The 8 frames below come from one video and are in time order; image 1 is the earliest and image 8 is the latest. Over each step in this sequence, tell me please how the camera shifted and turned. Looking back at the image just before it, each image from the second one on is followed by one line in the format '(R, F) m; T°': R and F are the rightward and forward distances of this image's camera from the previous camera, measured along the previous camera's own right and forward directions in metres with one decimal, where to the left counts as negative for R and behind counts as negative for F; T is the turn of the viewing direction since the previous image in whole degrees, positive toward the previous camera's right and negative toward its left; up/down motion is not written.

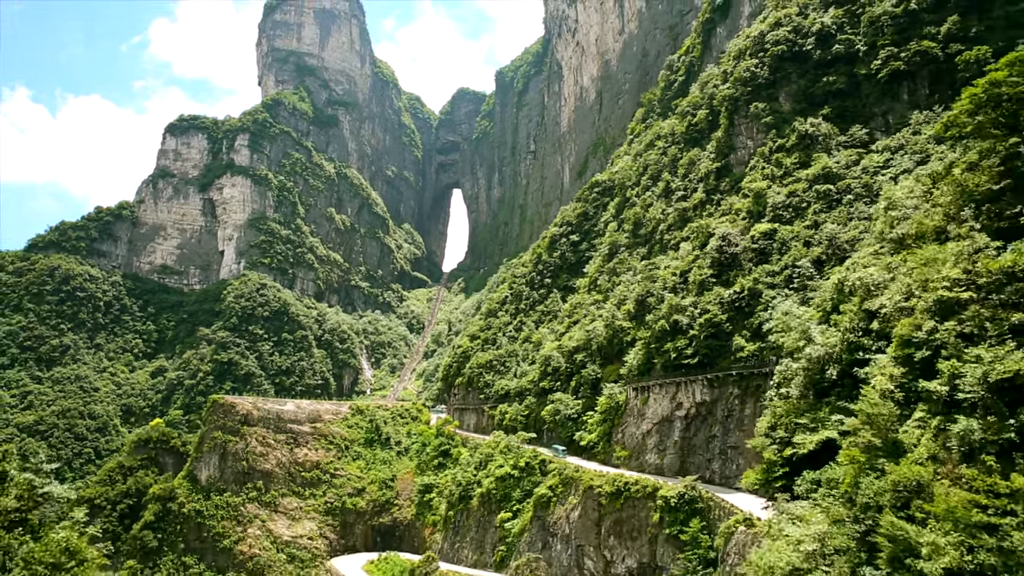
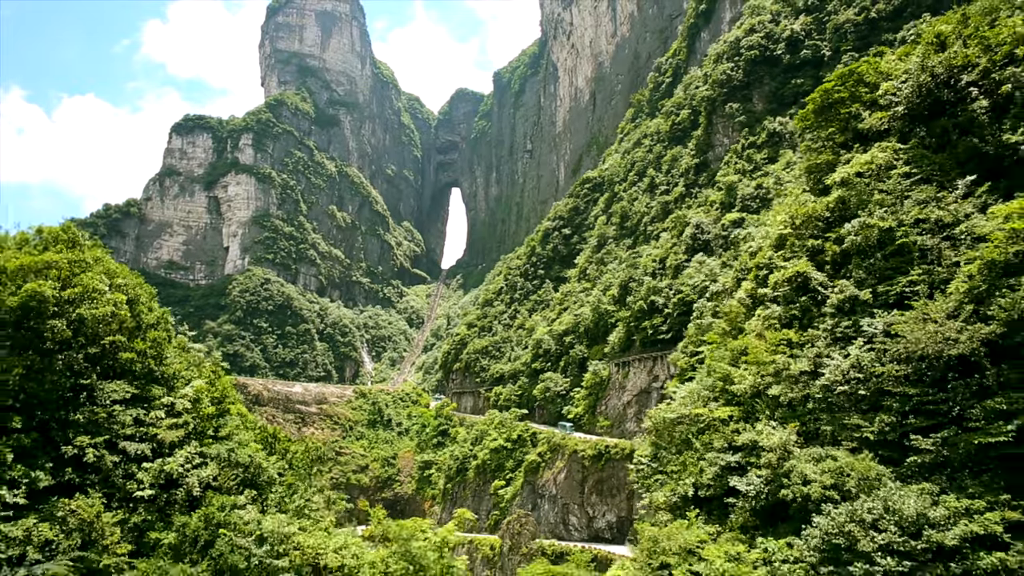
(+0.4, -4.1) m; 0°
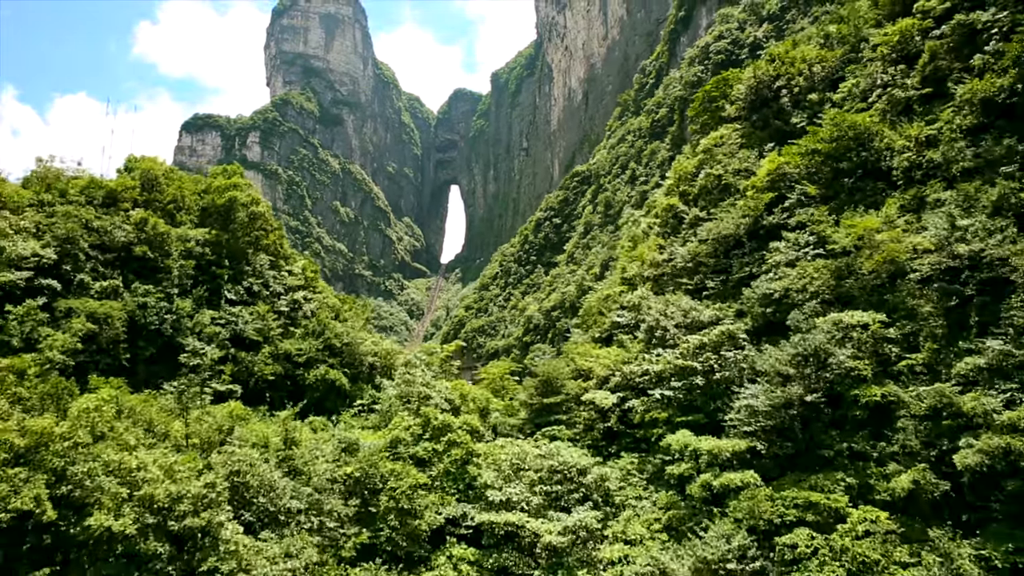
(+0.5, -6.4) m; 0°
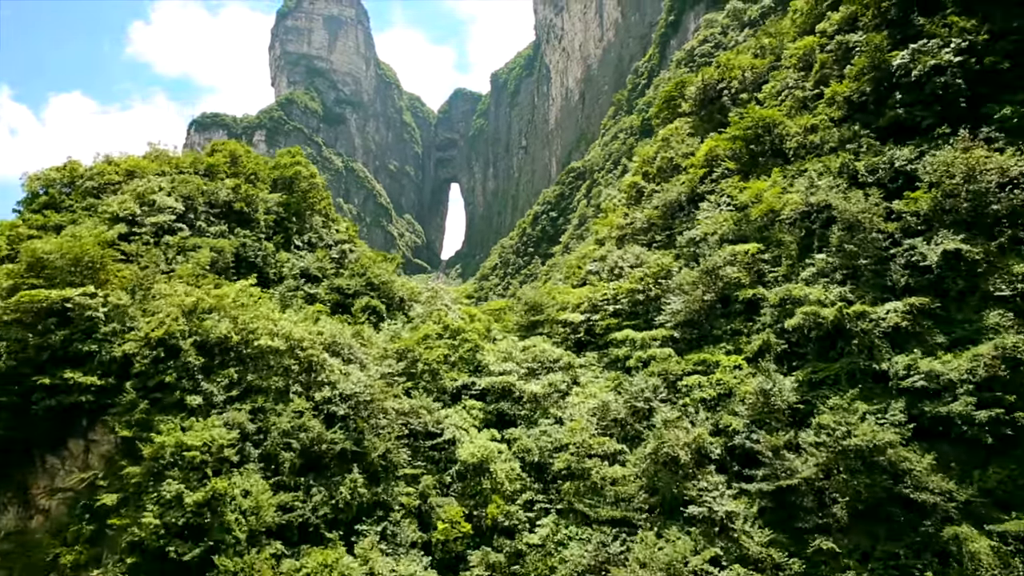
(+0.1, -4.5) m; 0°
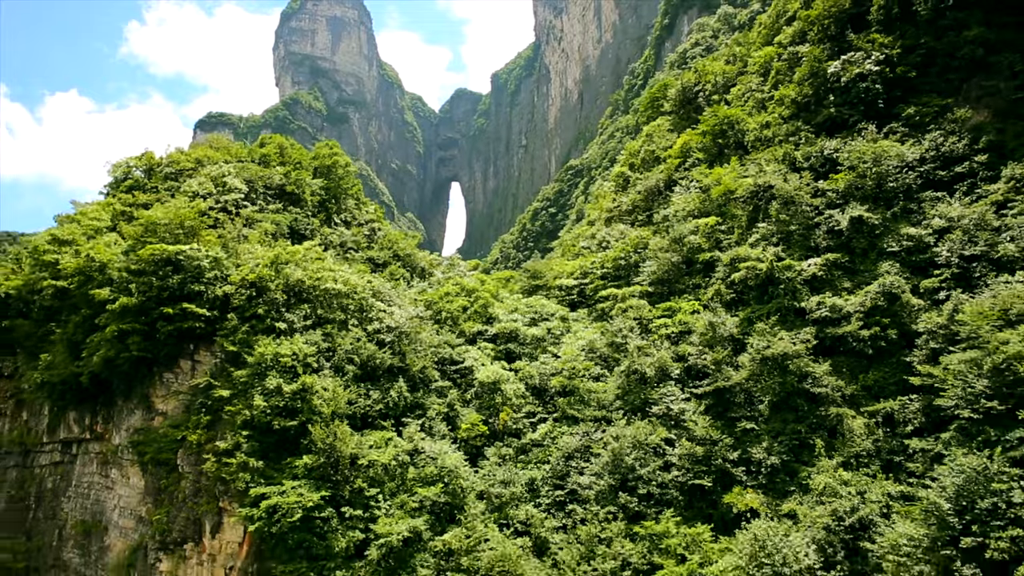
(-0.1, -3.4) m; 0°
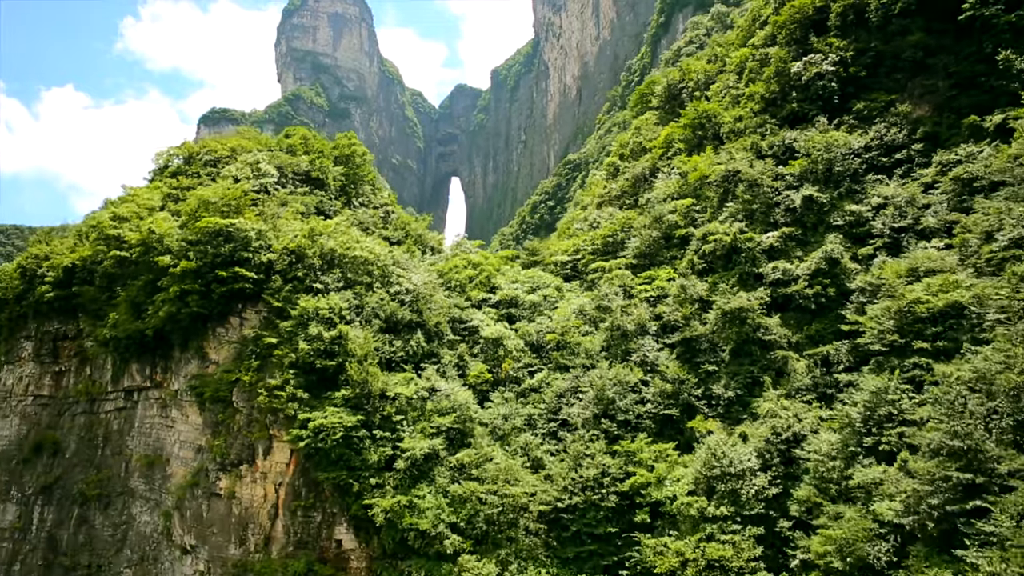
(0.0, -2.5) m; 0°
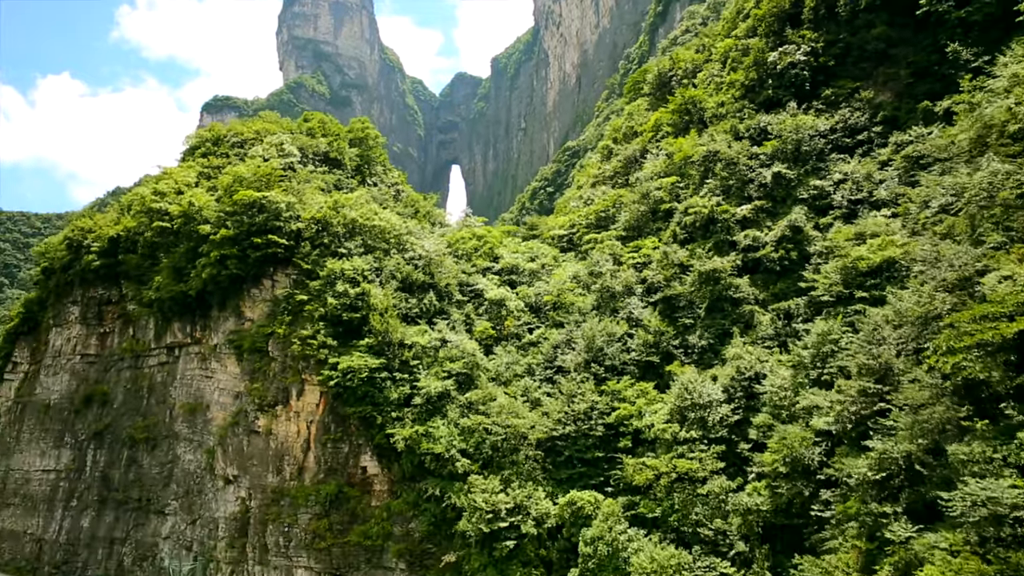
(0.0, -2.1) m; 0°
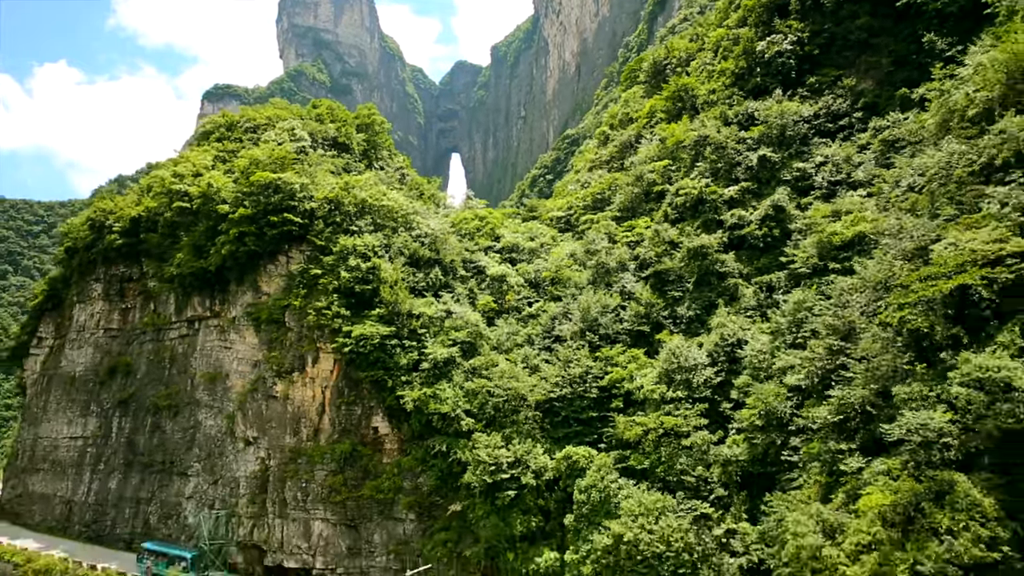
(0.0, -1.2) m; 0°
